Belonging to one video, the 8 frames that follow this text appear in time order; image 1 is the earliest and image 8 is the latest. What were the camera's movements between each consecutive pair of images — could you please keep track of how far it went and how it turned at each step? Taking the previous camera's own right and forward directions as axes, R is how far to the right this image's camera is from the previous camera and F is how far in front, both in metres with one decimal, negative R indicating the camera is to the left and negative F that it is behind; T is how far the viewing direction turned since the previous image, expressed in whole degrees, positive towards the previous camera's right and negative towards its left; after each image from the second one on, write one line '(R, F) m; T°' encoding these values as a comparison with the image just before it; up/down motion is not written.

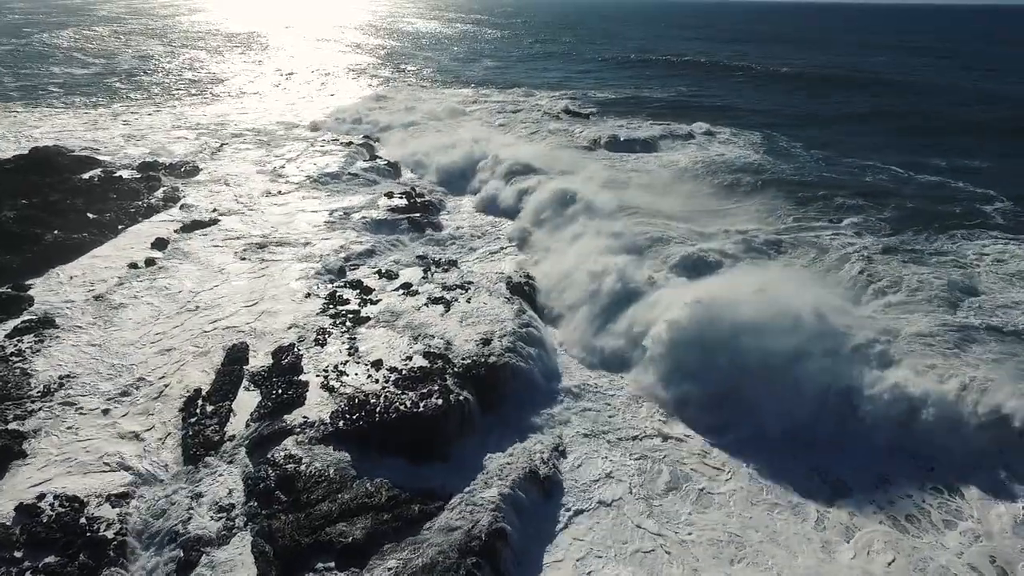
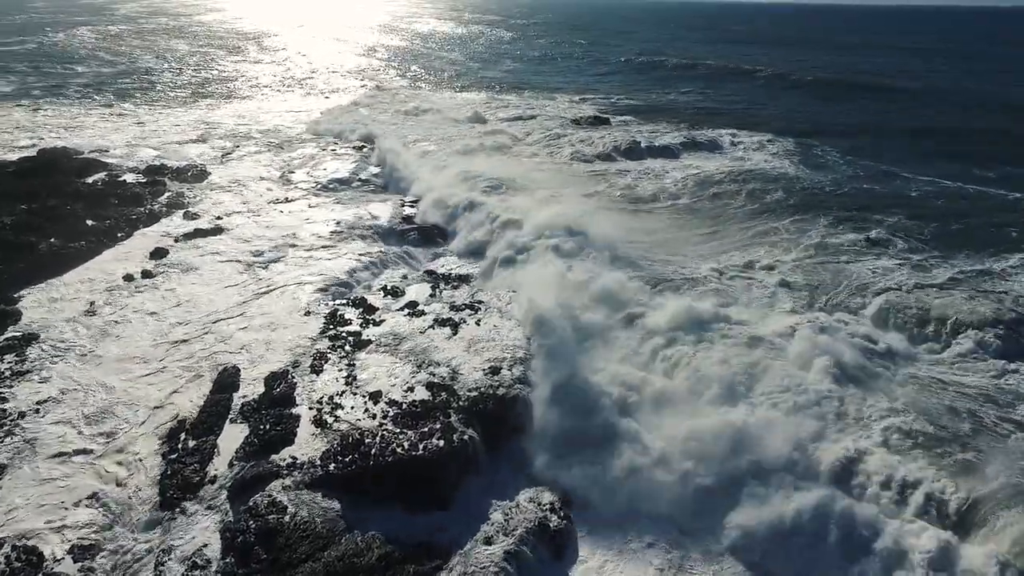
(+0.1, +0.9) m; -2°
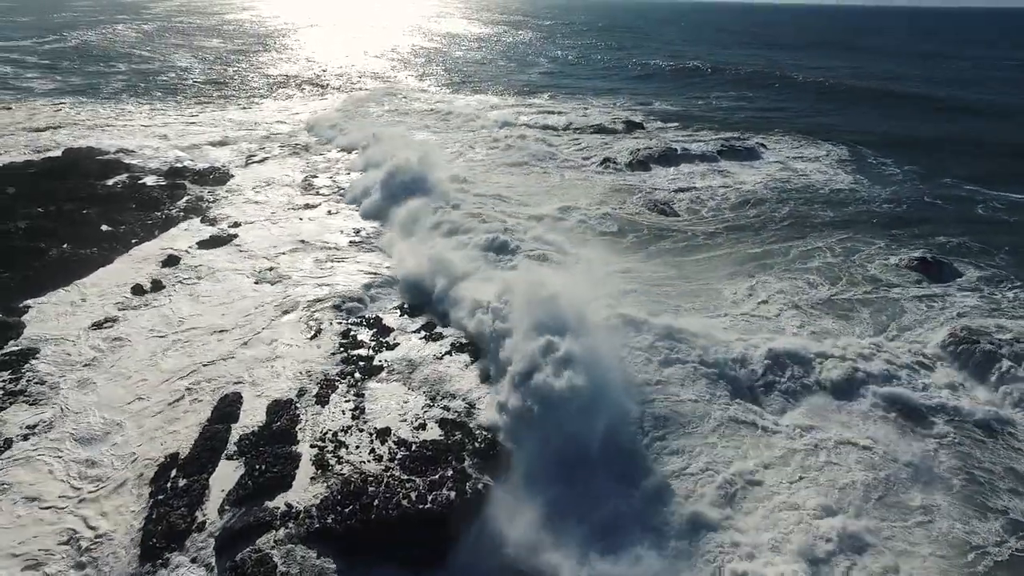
(0.0, +1.0) m; -3°
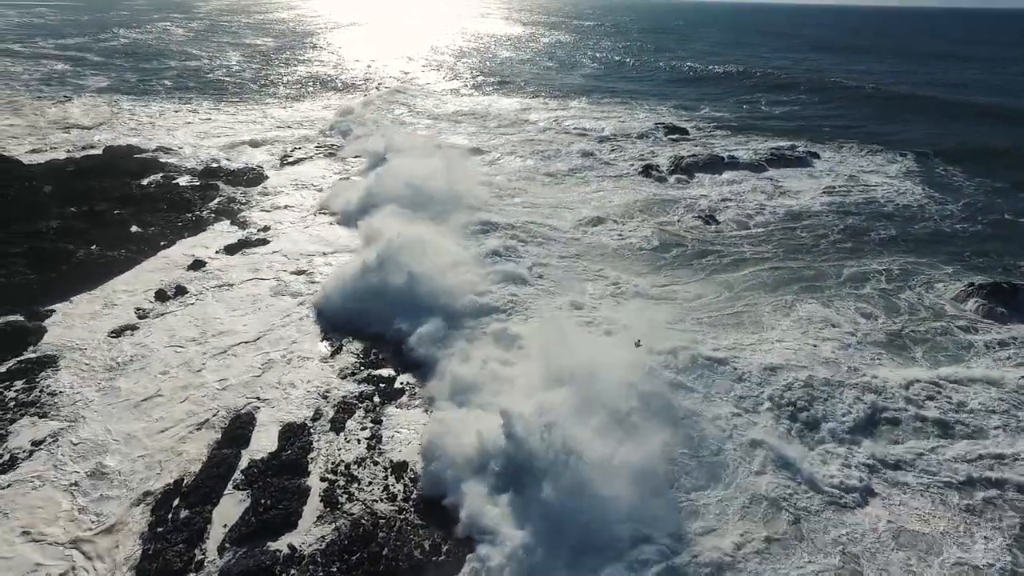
(0.0, +0.8) m; -3°
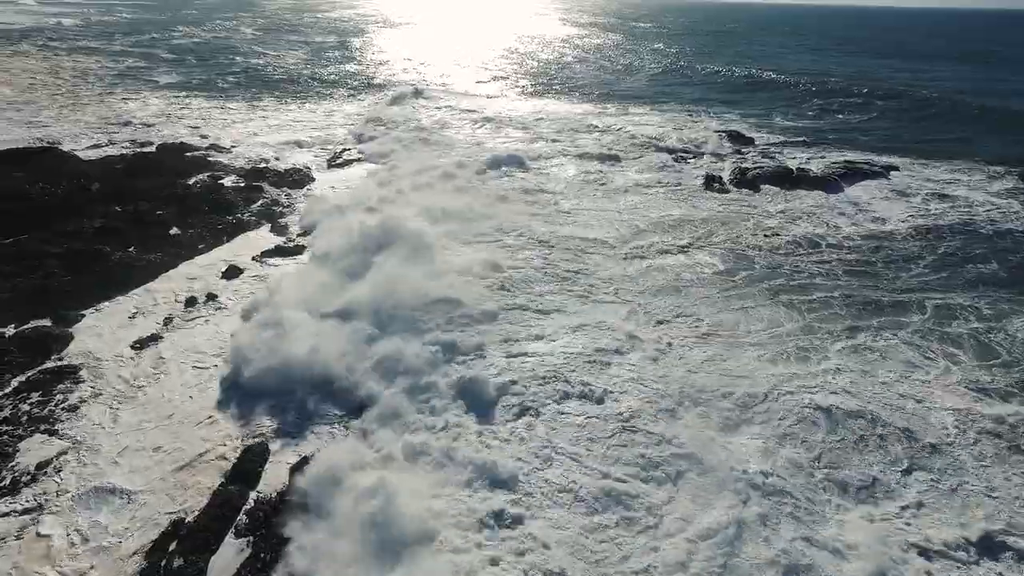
(+0.1, +1.0) m; -5°
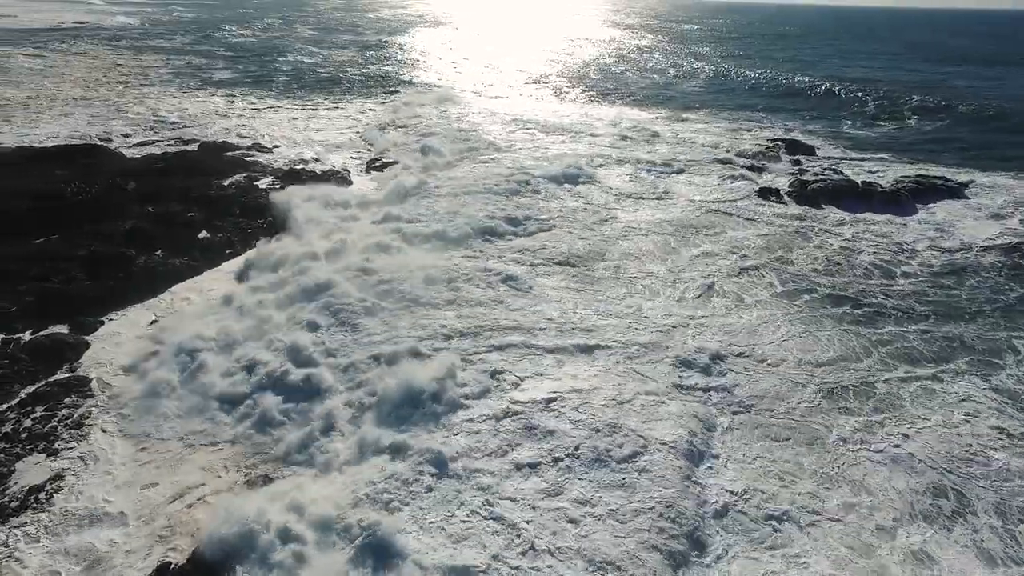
(+0.1, +1.0) m; -4°
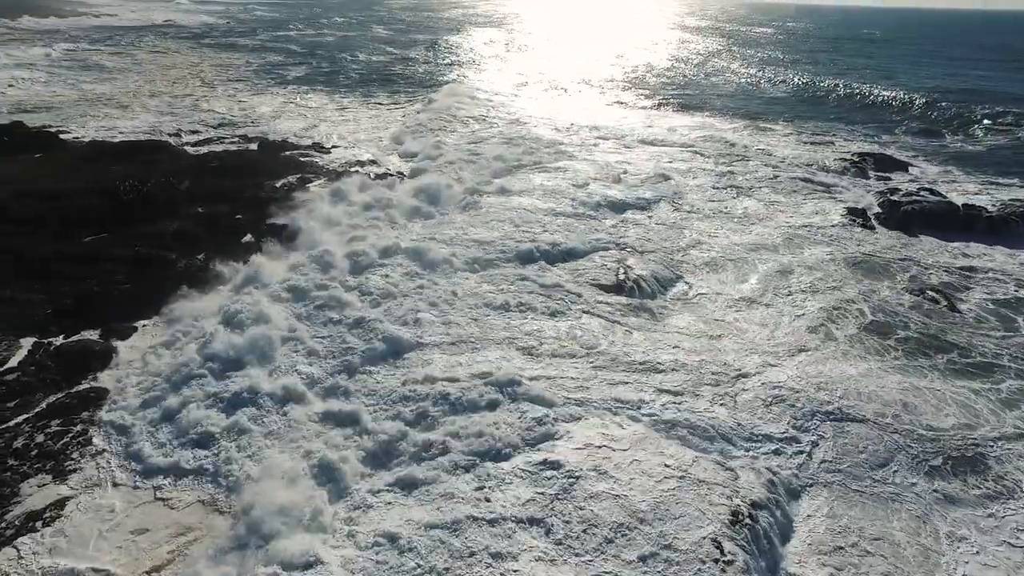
(+0.2, +1.1) m; -6°
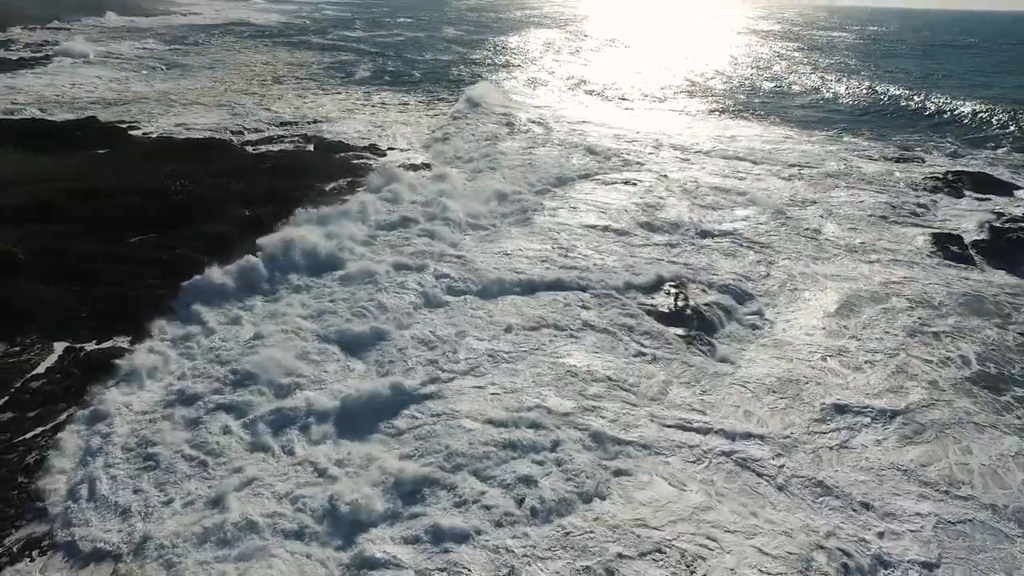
(+0.1, +1.0) m; -5°
